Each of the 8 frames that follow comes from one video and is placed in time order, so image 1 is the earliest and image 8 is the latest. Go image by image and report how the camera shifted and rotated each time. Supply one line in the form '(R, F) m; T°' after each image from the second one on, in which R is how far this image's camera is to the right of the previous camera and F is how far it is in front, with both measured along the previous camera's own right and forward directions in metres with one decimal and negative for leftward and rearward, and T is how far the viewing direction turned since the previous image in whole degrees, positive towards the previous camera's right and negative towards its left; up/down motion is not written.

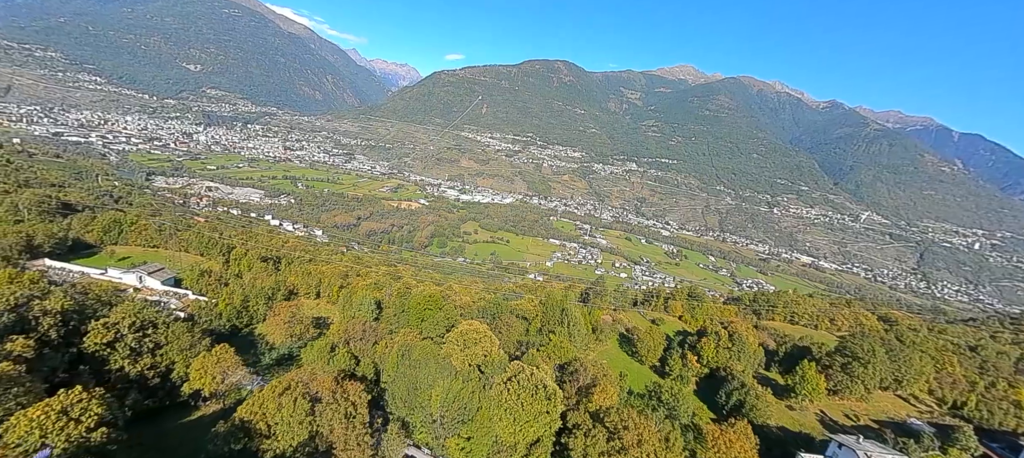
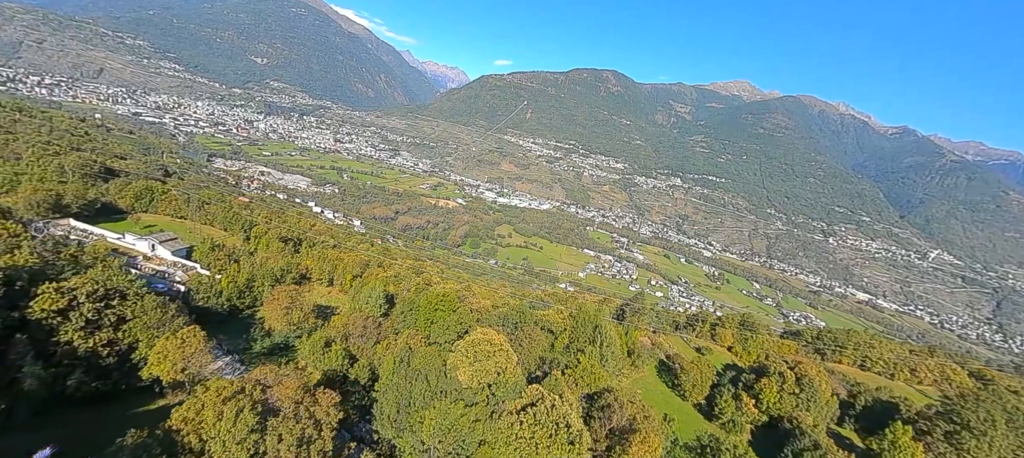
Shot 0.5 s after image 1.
(0.0, +0.7) m; -5°
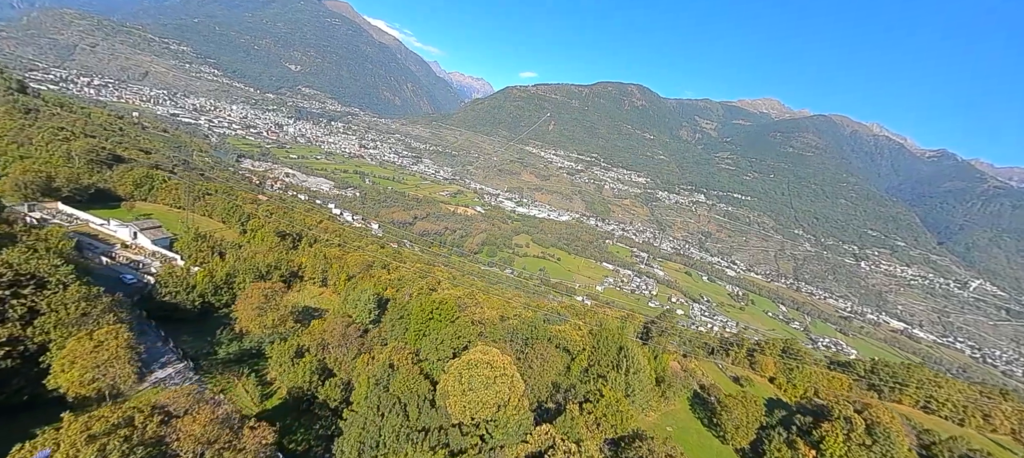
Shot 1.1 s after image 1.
(+0.1, +0.7) m; -3°
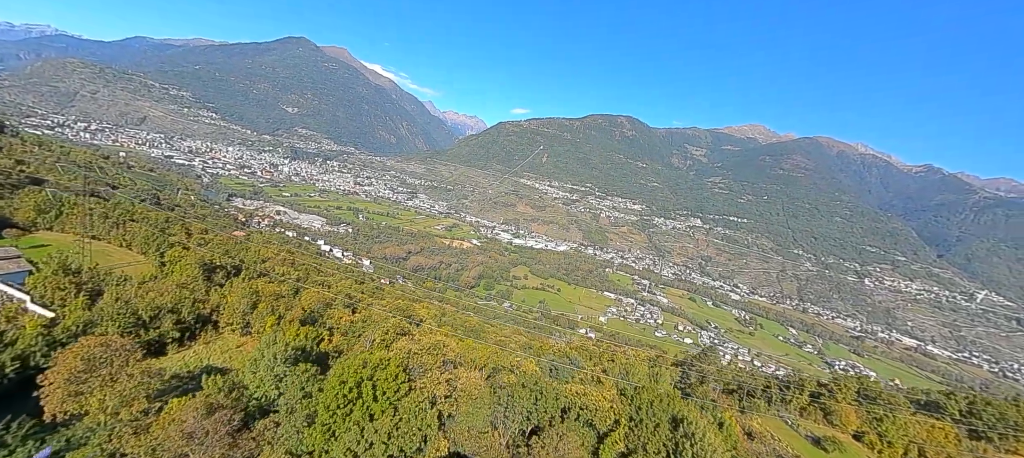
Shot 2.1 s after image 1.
(+0.1, +1.5) m; 0°
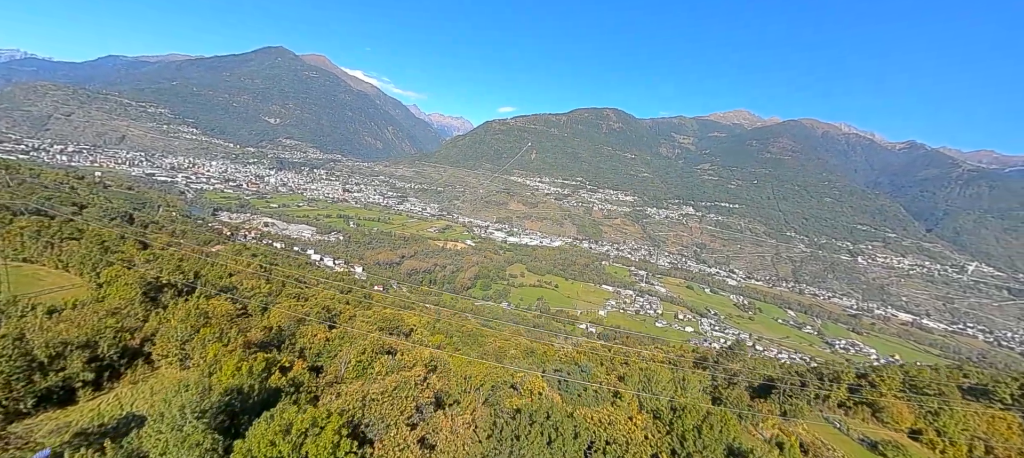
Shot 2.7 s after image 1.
(-0.1, +0.7) m; +1°
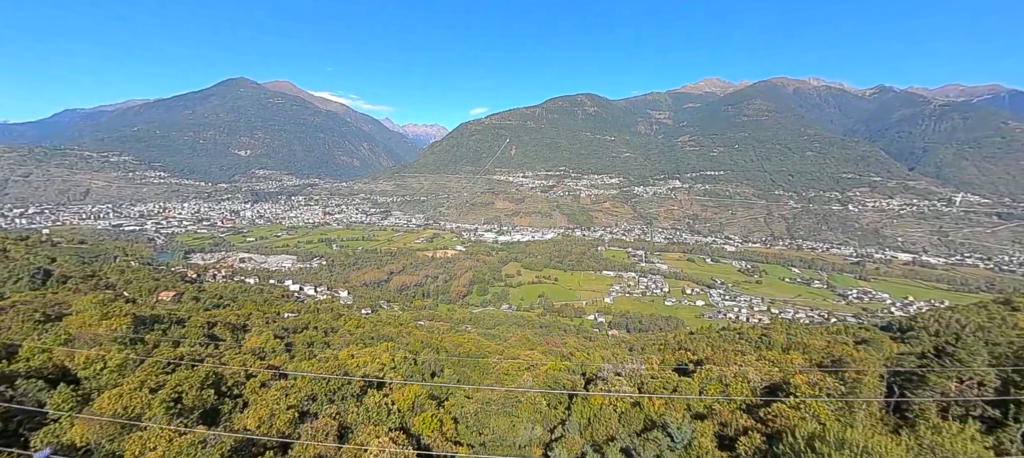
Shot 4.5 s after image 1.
(0.0, +2.6) m; +1°
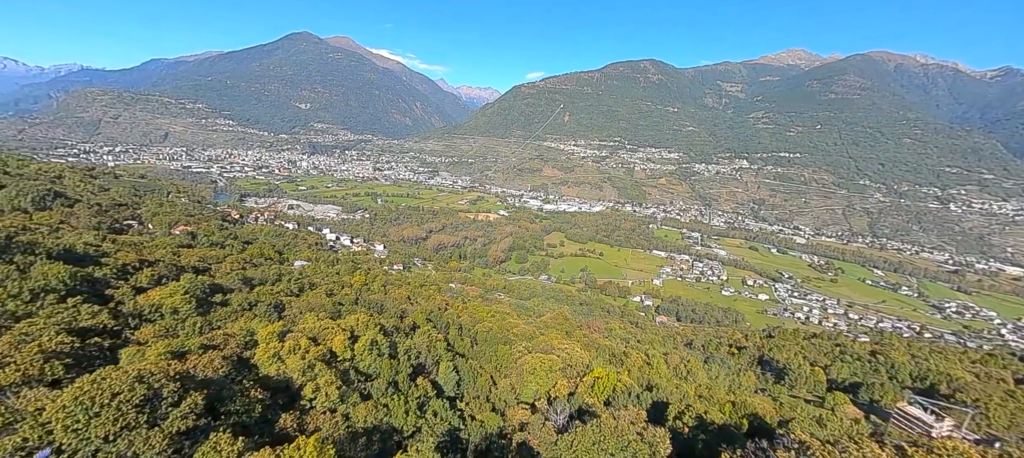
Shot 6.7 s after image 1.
(0.0, +3.0) m; -6°
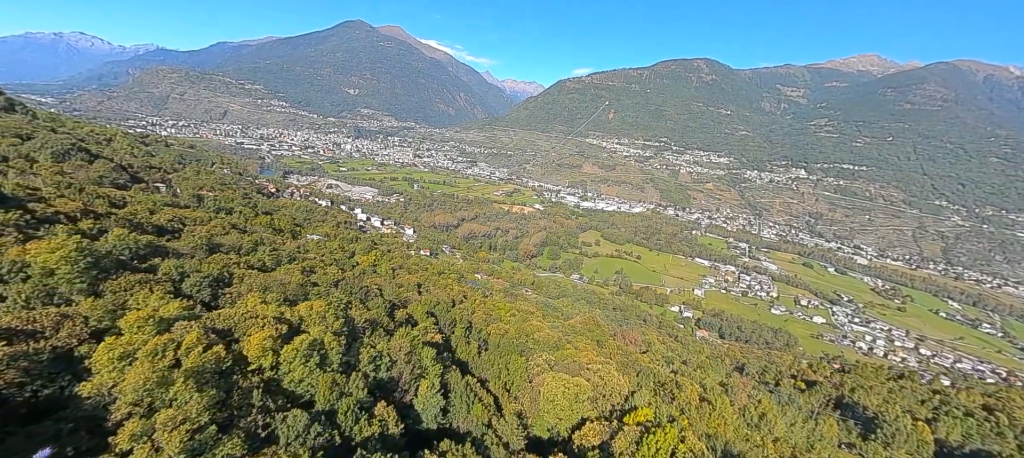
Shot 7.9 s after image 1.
(+0.1, +1.7) m; -5°
